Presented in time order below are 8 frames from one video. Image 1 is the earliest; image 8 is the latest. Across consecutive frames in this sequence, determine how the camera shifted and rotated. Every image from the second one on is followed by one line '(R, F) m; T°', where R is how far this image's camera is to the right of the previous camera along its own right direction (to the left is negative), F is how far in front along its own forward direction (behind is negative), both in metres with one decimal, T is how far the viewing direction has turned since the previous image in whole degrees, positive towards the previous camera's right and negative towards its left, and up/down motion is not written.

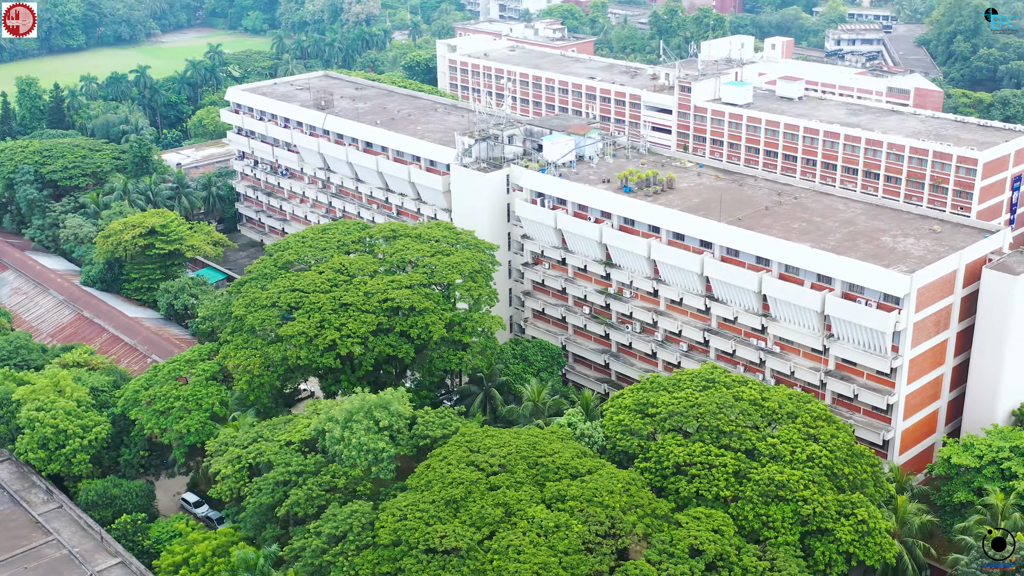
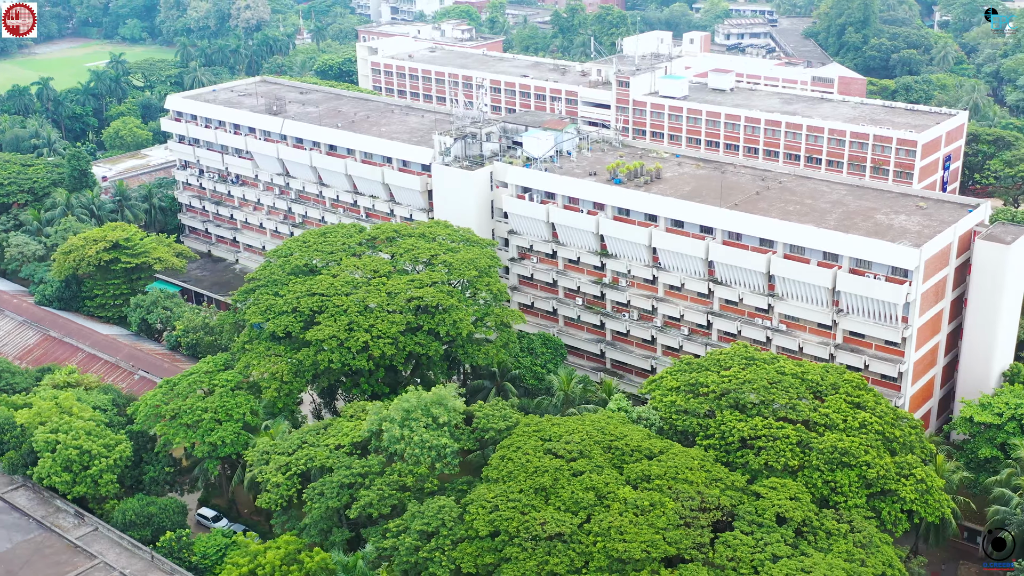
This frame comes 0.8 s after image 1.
(-8.6, -0.2) m; +7°
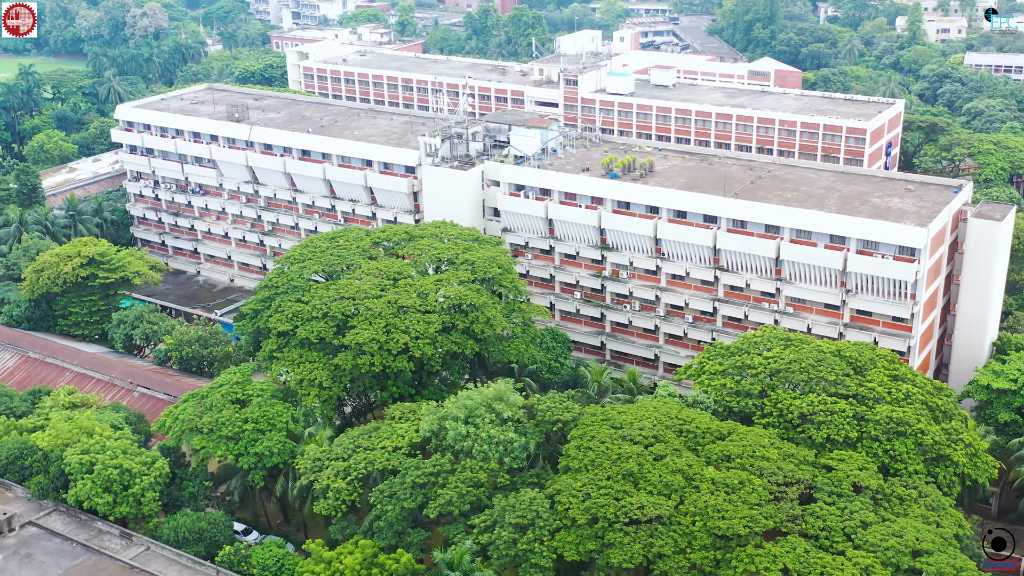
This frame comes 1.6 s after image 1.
(-8.4, -0.2) m; +7°
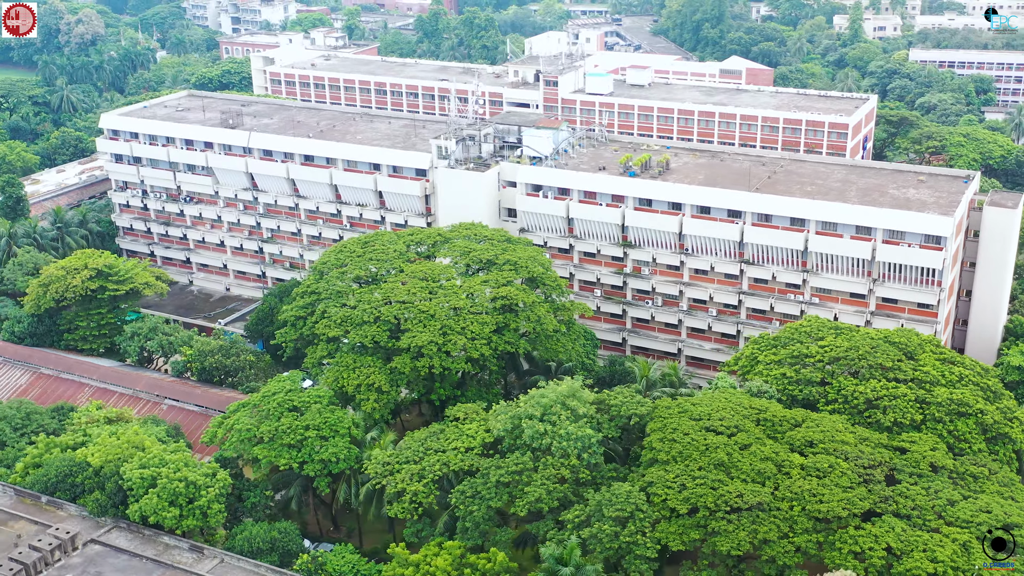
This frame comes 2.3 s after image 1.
(-7.3, -0.2) m; +5°
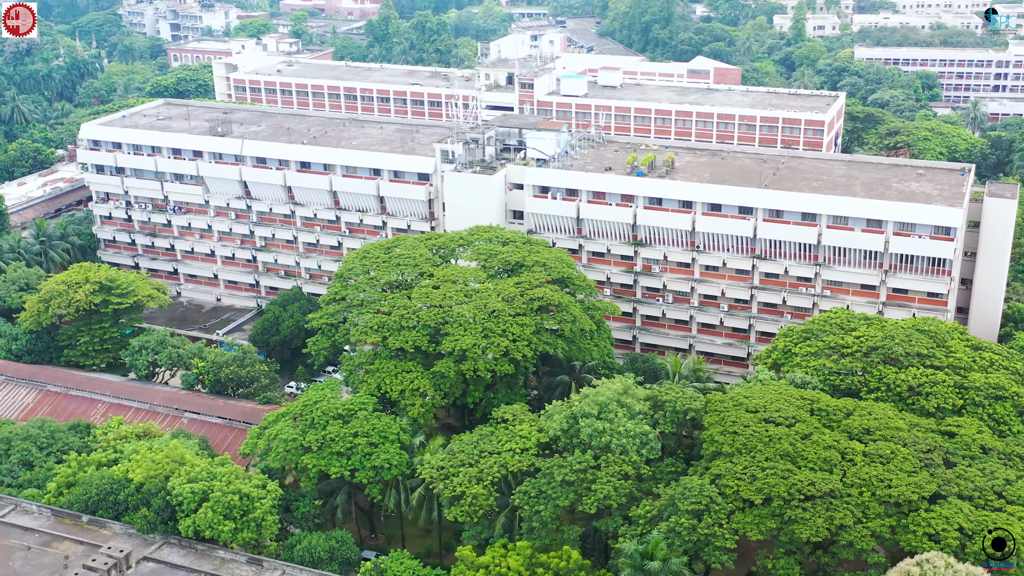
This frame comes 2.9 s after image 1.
(-6.3, -0.2) m; +4°
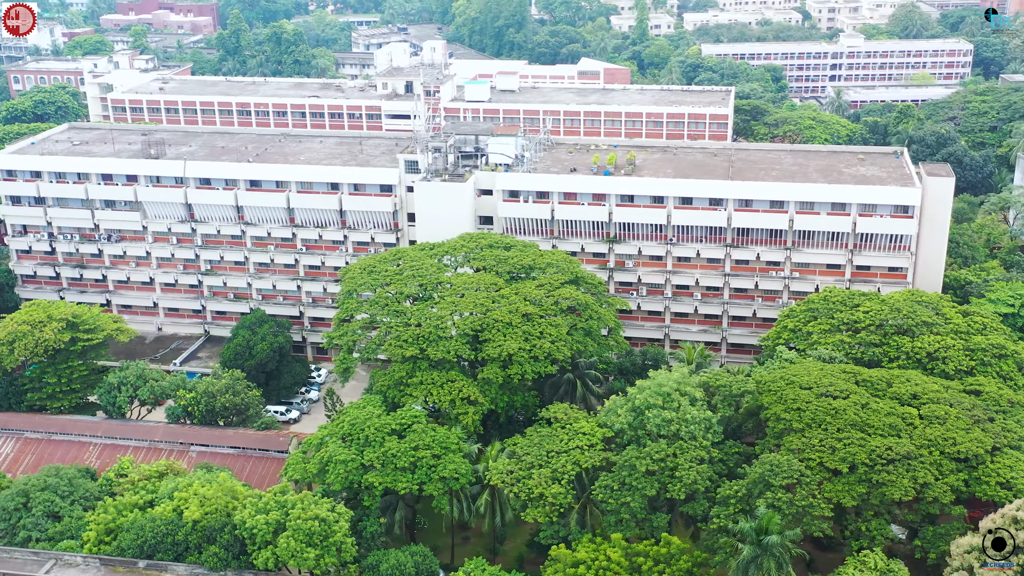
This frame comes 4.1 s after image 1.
(-12.5, +0.2) m; +11°
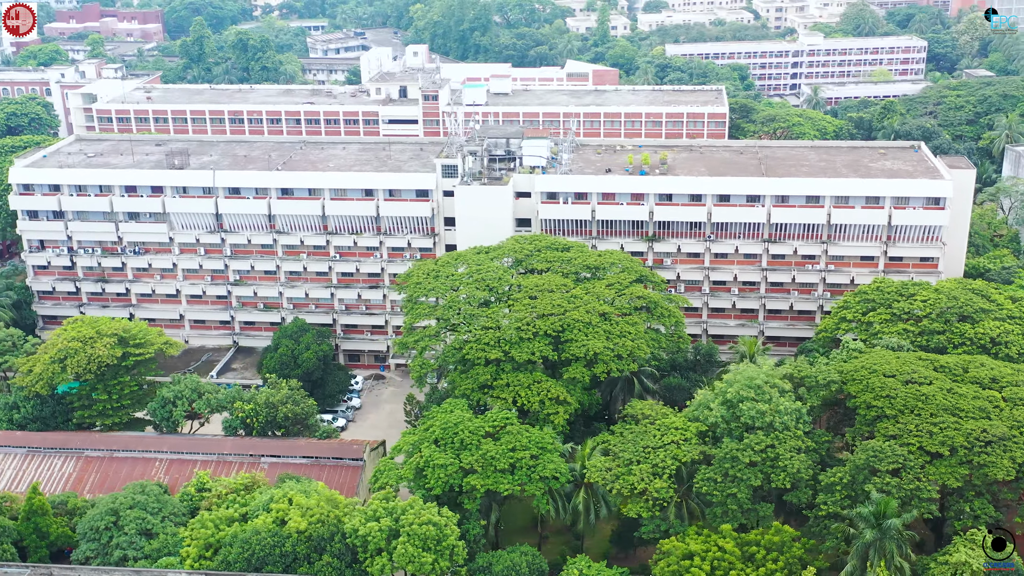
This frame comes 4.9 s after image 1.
(-8.5, -0.3) m; +4°
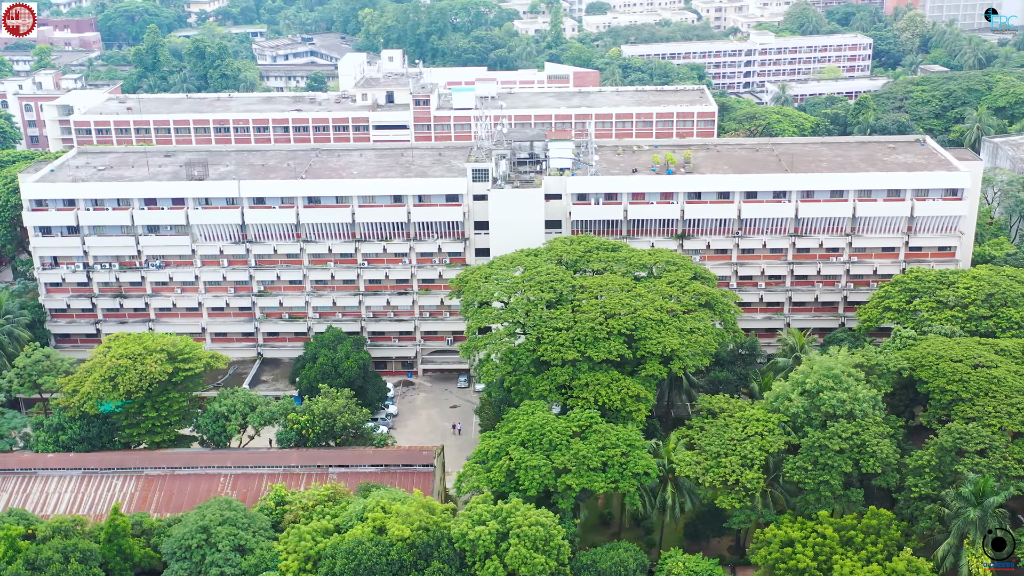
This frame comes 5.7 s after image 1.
(-8.7, -0.2) m; +5°
